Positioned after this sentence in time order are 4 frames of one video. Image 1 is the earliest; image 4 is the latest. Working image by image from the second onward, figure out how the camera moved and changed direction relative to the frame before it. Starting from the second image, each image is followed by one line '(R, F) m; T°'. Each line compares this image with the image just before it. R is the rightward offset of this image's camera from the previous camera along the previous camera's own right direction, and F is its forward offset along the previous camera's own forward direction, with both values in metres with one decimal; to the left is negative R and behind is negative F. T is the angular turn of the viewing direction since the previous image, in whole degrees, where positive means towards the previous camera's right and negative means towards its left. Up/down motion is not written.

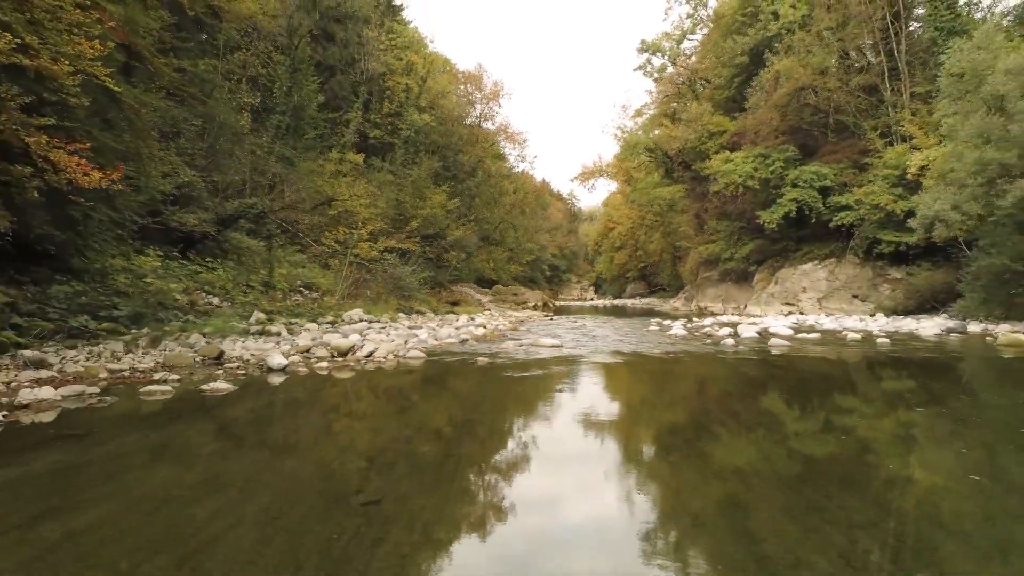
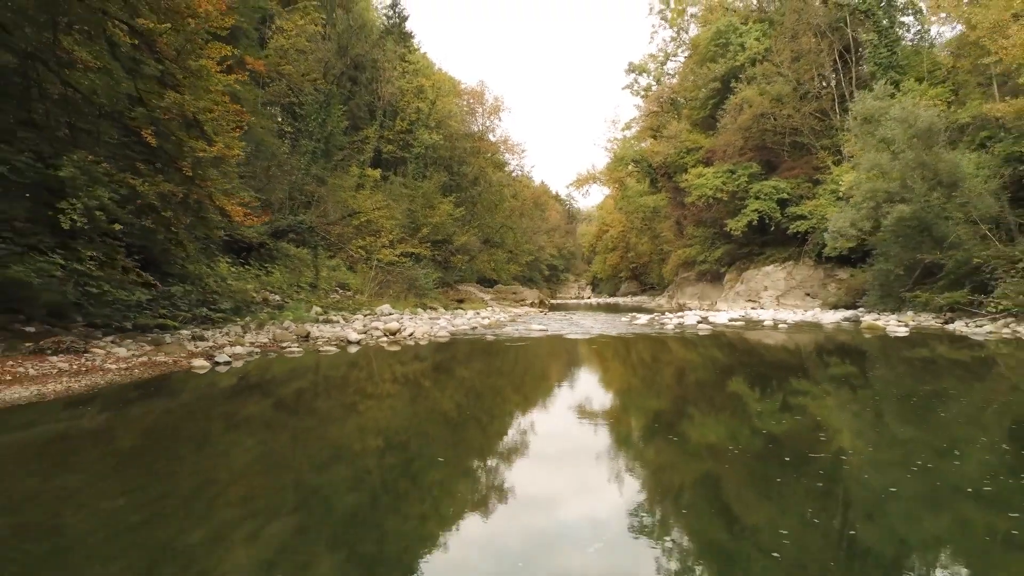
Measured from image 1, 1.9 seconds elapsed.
(0.0, -1.1) m; 0°
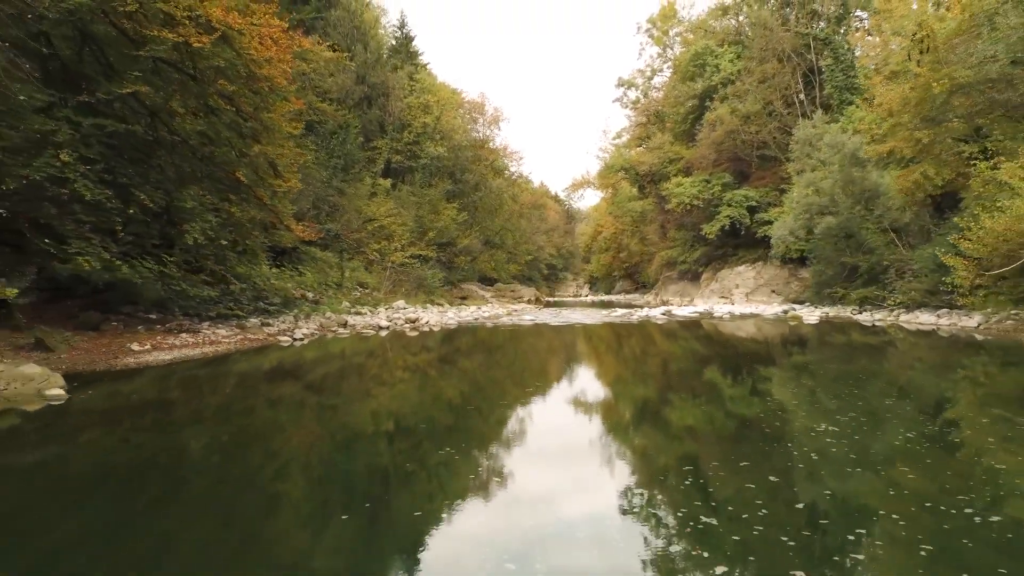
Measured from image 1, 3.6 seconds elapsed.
(0.0, -1.0) m; 0°
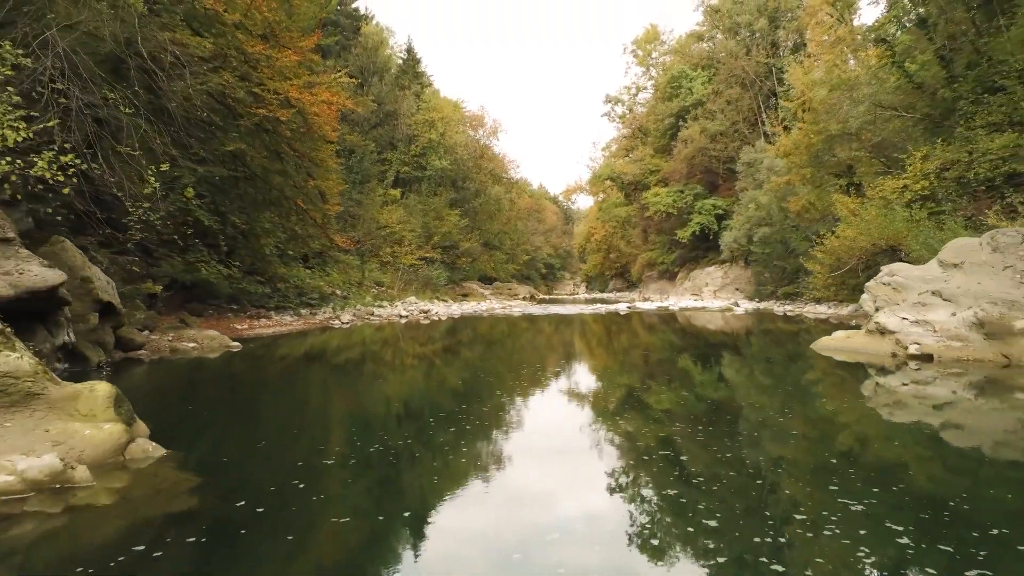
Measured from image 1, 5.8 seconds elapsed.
(+0.1, -1.2) m; 0°
